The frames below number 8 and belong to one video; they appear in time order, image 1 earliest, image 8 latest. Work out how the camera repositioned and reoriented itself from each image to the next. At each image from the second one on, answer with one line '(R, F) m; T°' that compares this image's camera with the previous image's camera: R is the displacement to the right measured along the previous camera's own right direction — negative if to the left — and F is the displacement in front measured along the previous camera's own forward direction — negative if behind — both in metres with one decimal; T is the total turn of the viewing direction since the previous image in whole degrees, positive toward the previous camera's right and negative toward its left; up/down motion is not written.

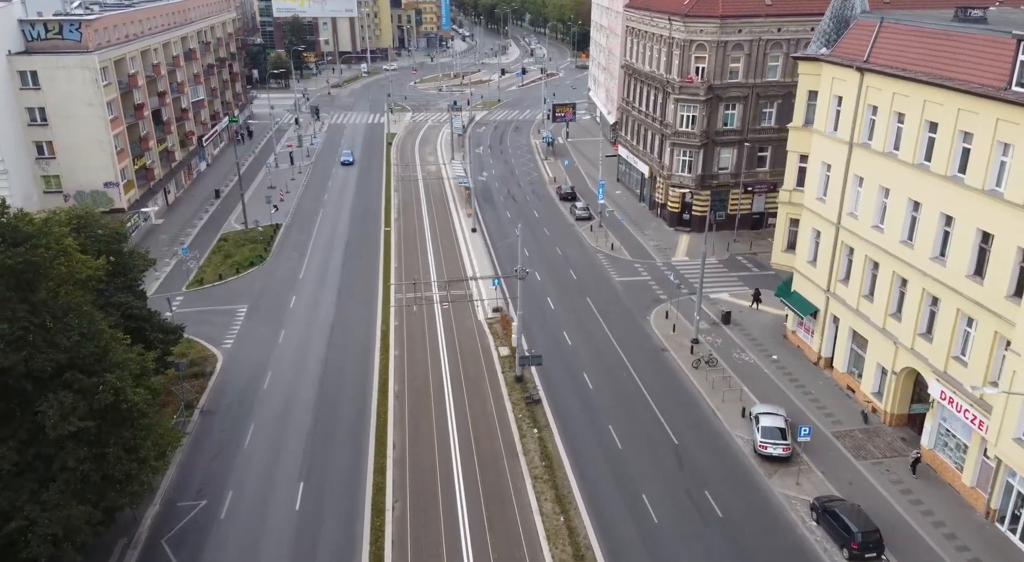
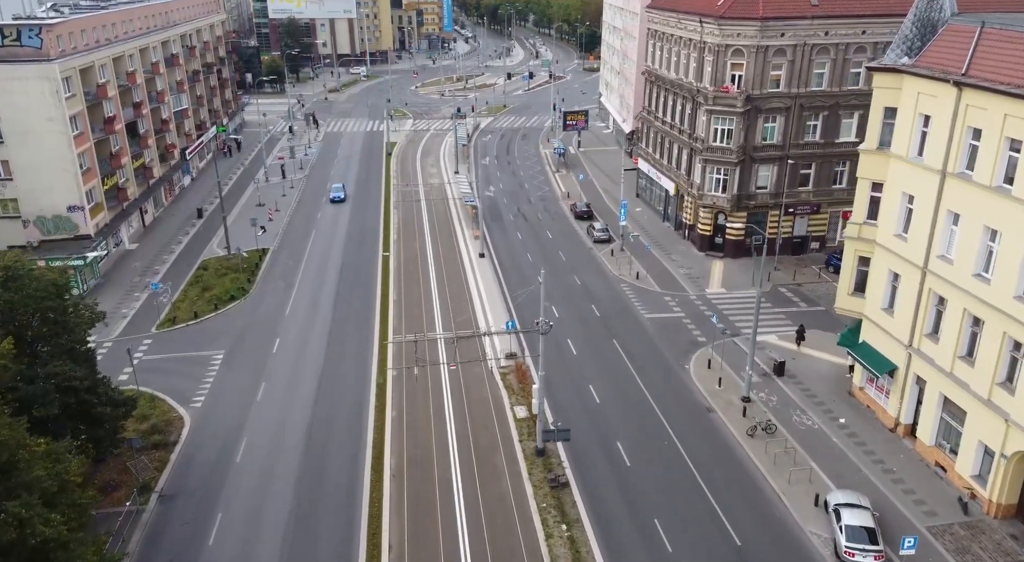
(-0.9, +8.4) m; 0°
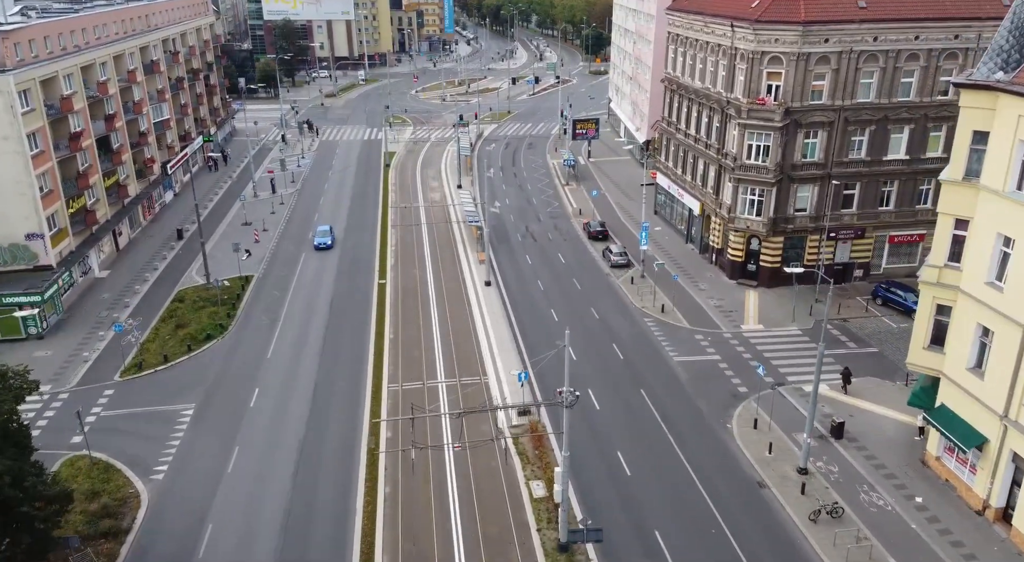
(-0.7, +7.2) m; 0°
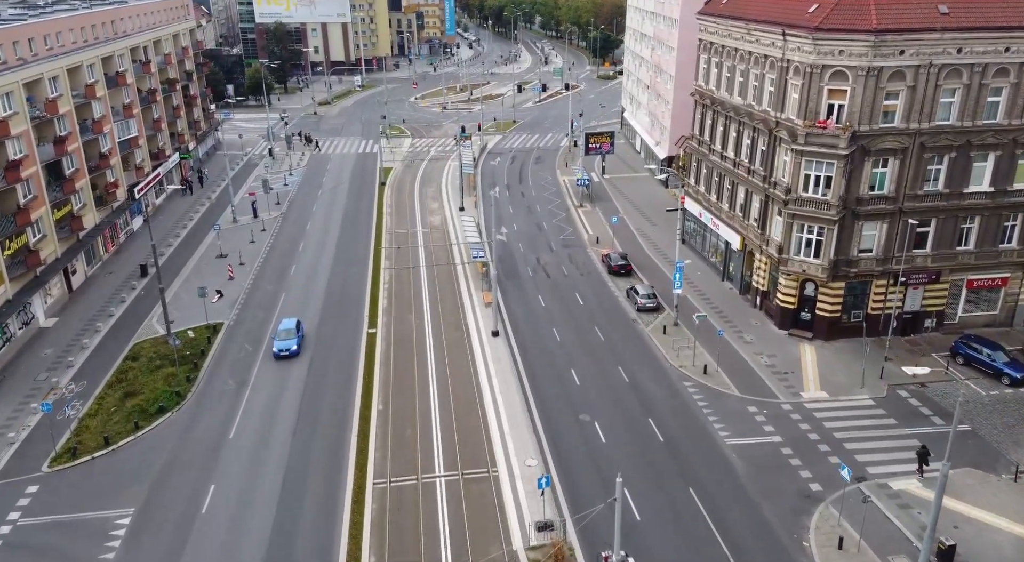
(-0.7, +9.7) m; 0°
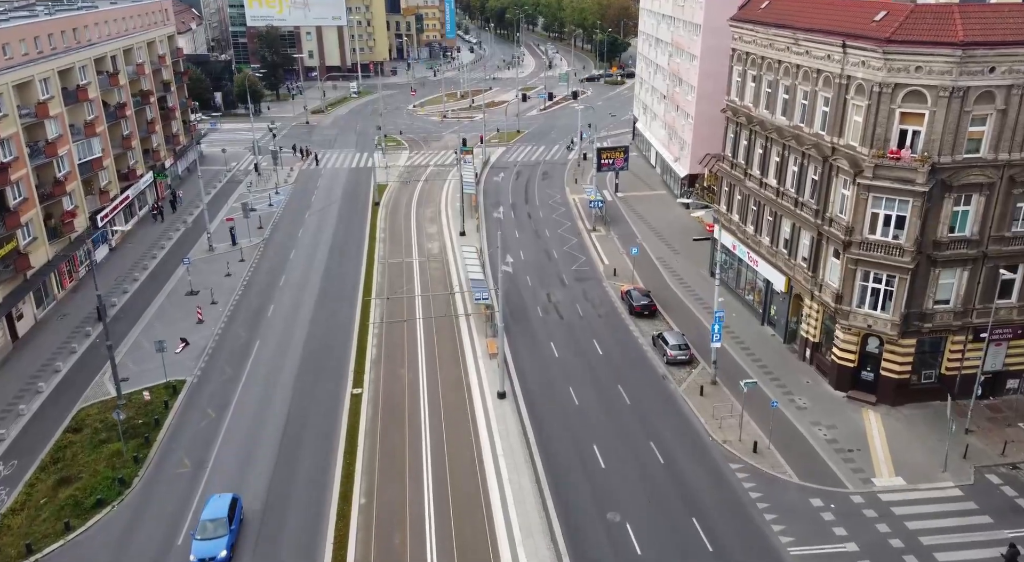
(-0.5, +8.4) m; 0°
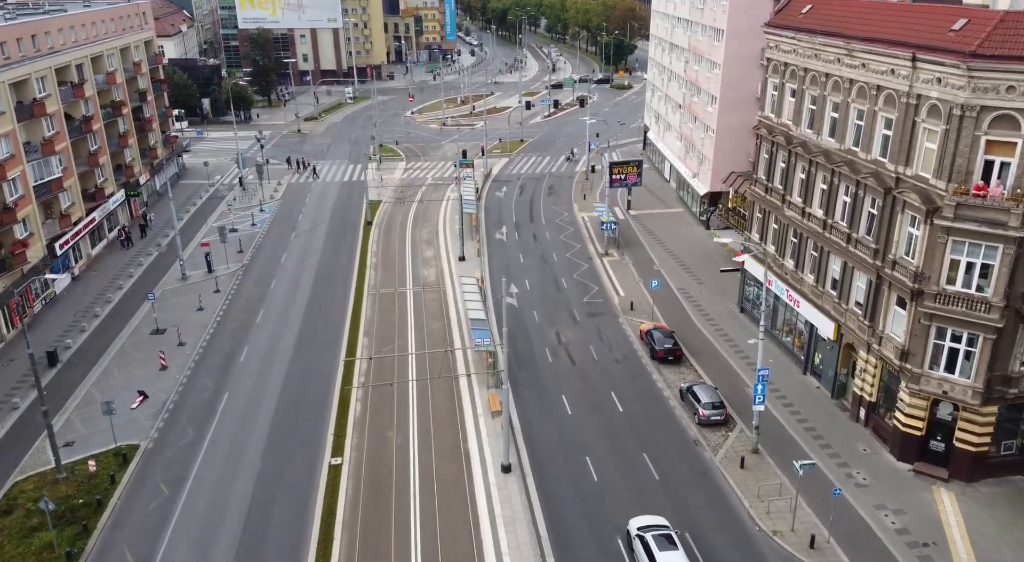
(-0.3, +7.2) m; 0°
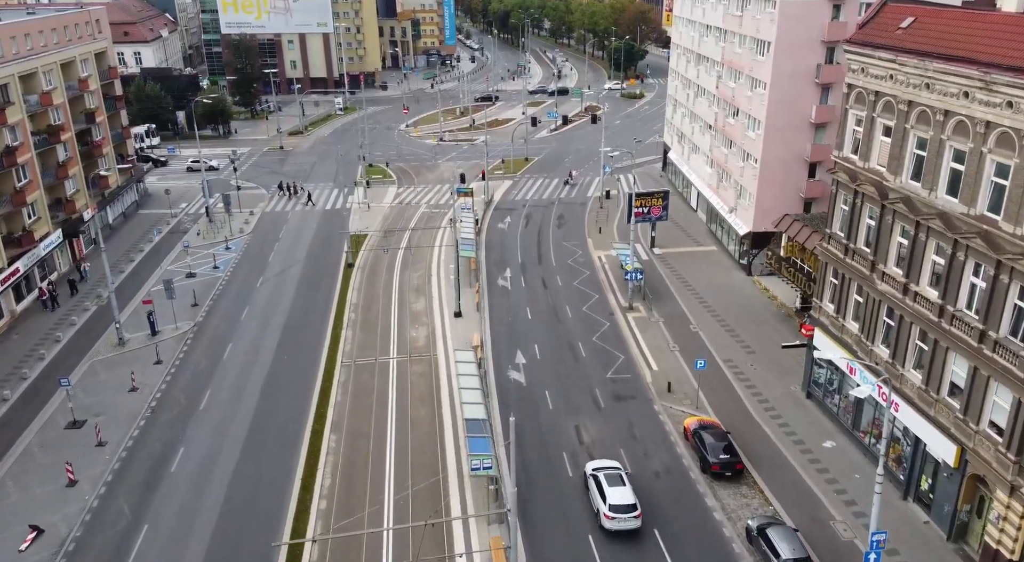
(-0.4, +11.9) m; 0°
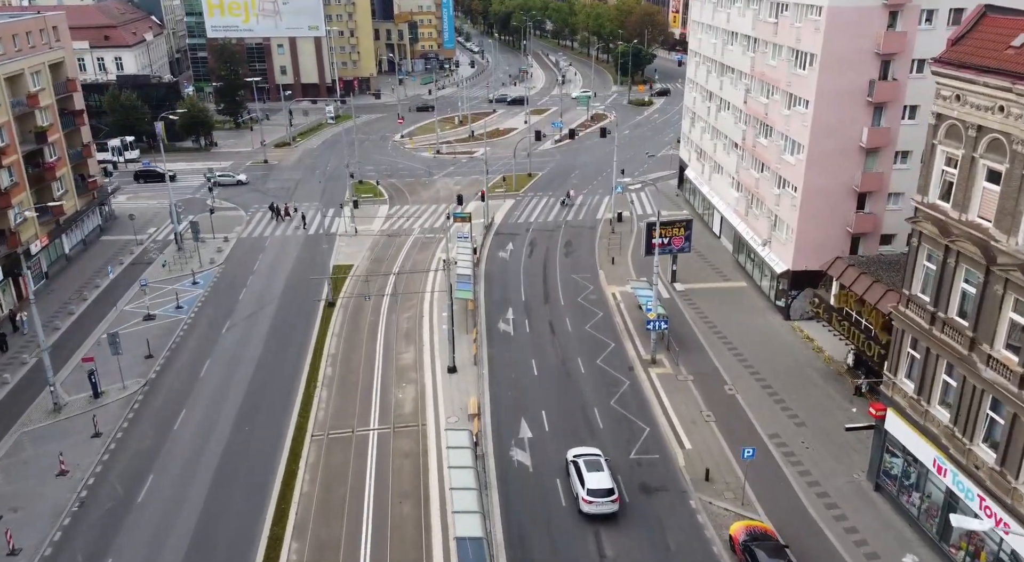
(-0.2, +8.4) m; 0°
